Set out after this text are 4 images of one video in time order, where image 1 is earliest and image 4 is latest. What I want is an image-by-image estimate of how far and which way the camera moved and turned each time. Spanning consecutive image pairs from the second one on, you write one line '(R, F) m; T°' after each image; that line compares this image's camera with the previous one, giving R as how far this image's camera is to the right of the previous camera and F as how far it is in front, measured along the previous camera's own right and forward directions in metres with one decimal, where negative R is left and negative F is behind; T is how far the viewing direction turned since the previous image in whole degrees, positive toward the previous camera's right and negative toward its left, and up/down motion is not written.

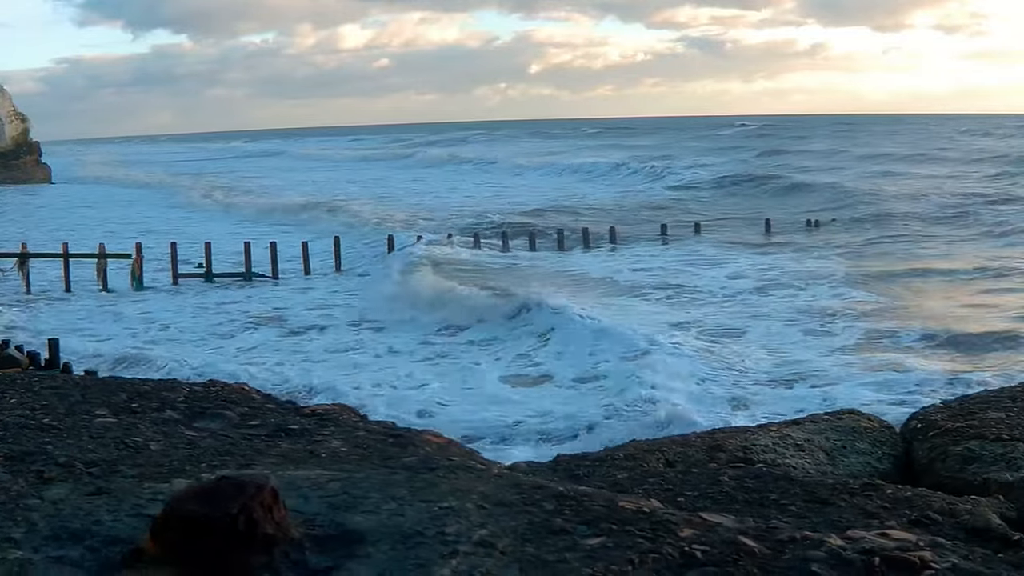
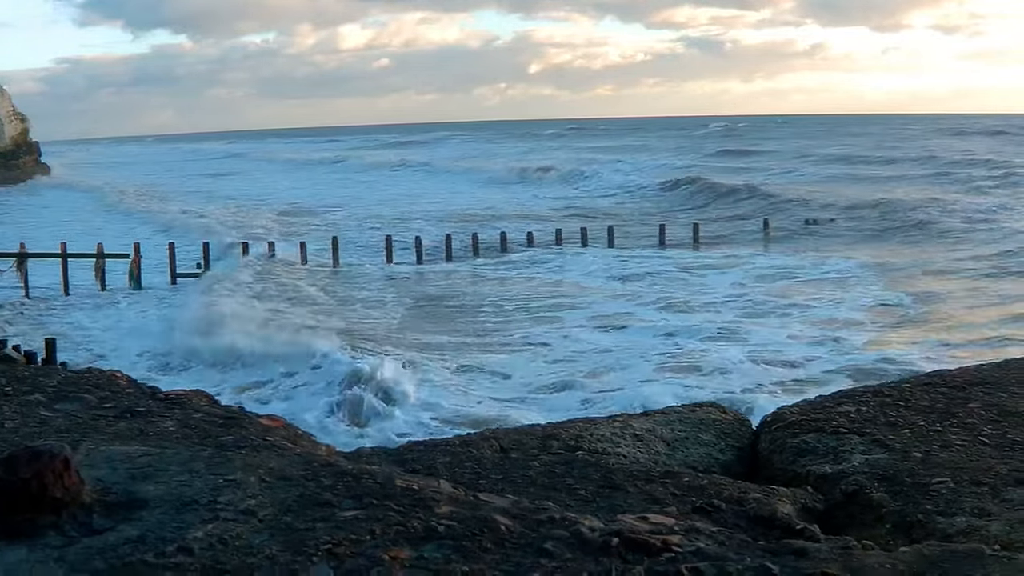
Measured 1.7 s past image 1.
(+1.0, -0.2) m; -3°
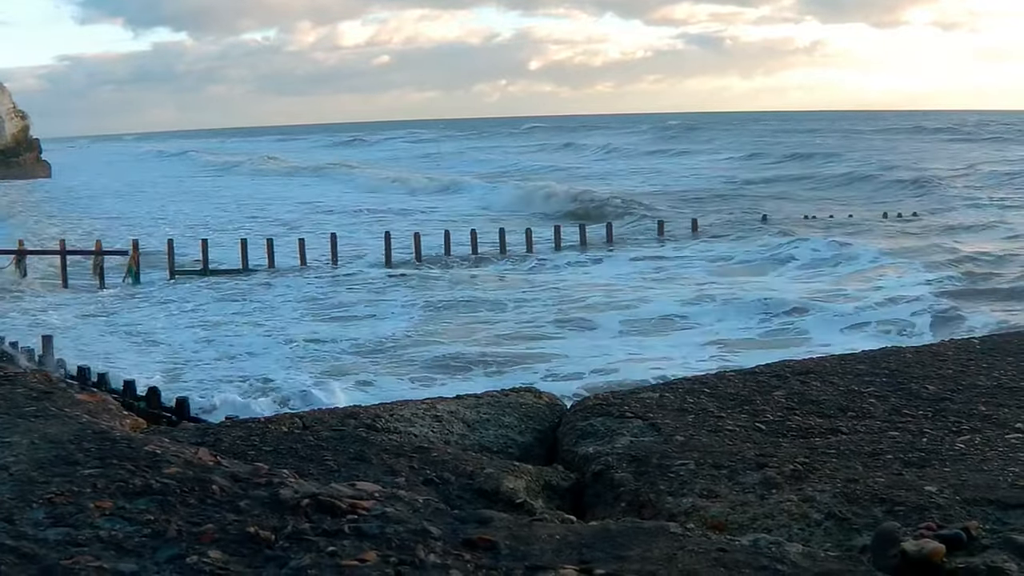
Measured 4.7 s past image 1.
(+1.5, -0.4) m; -5°
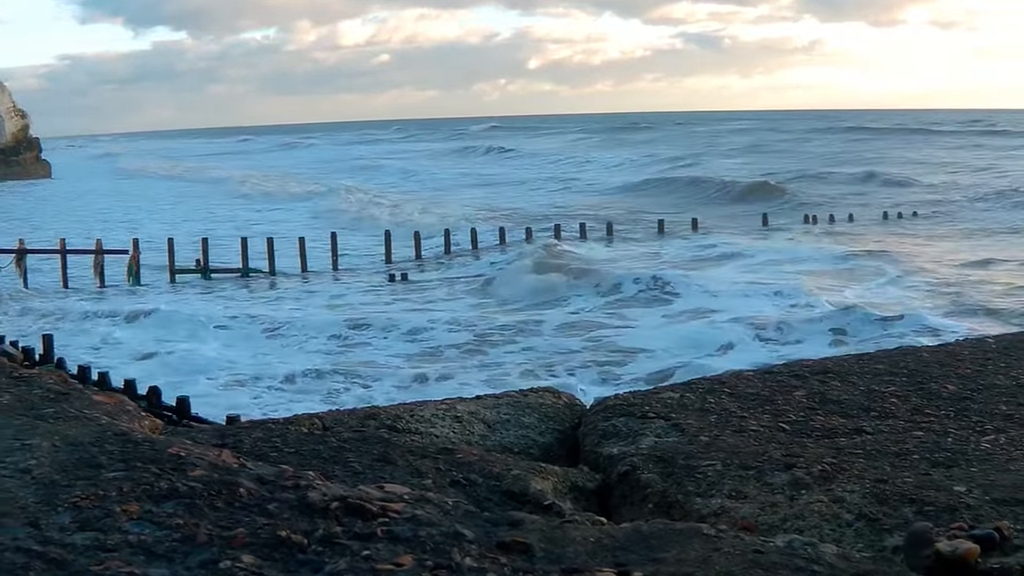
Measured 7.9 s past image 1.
(-0.2, +0.1) m; +1°
